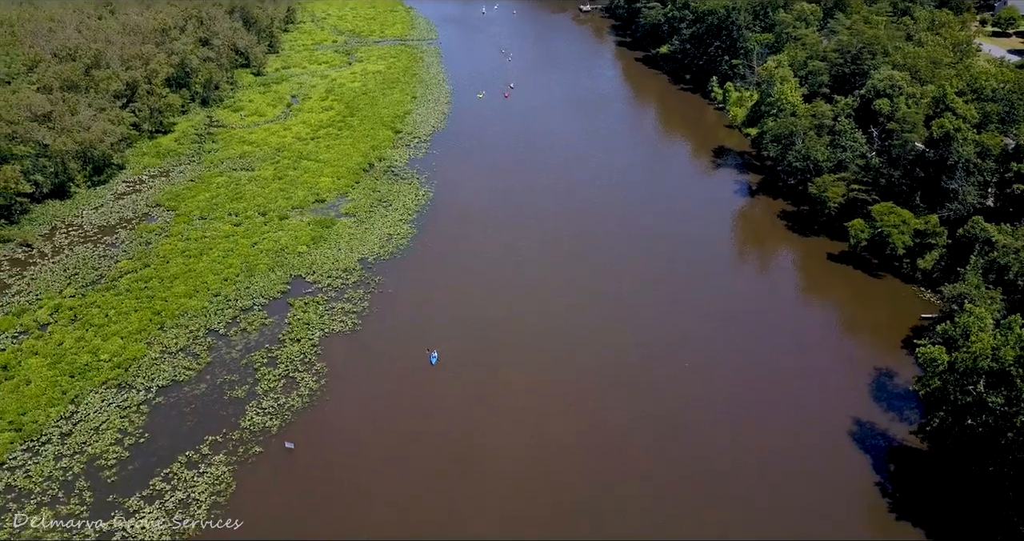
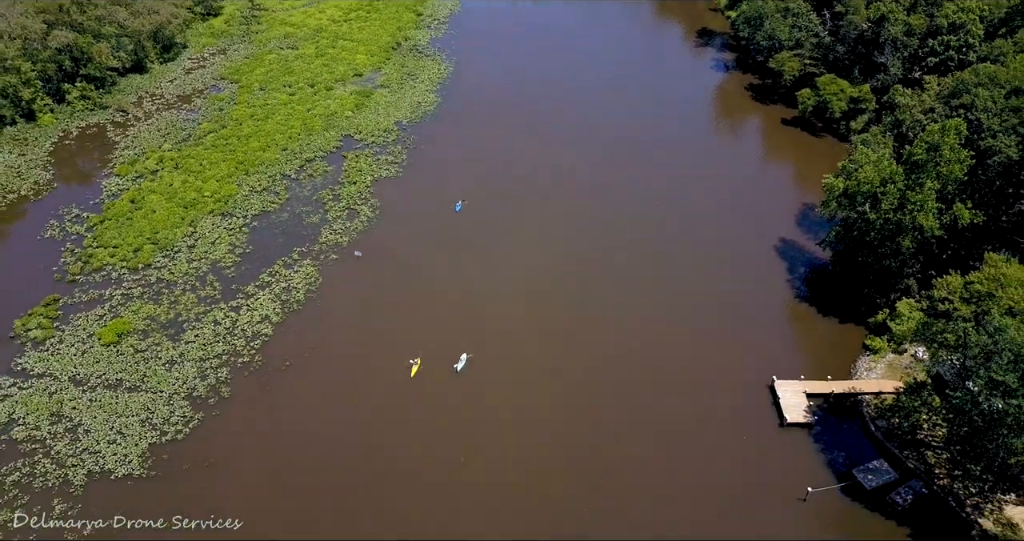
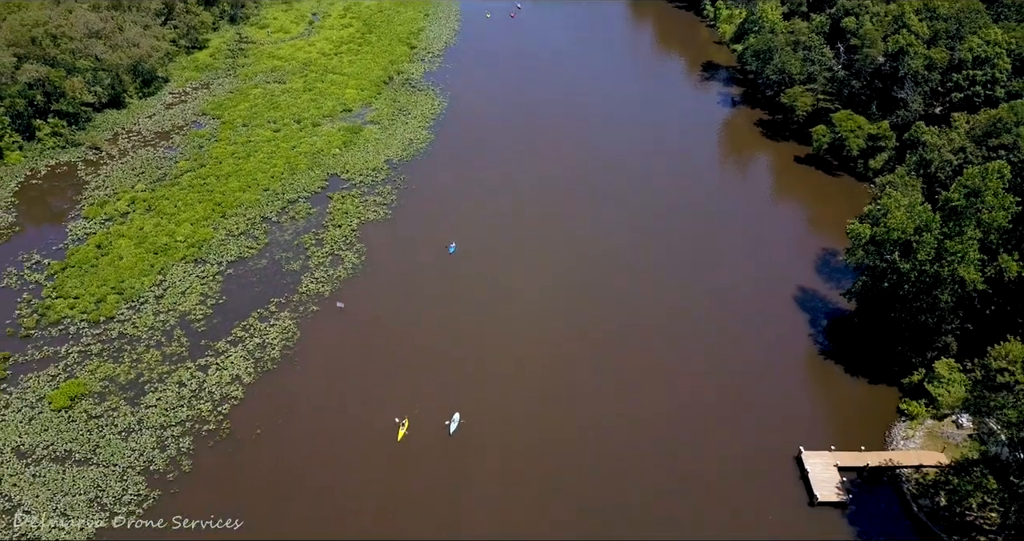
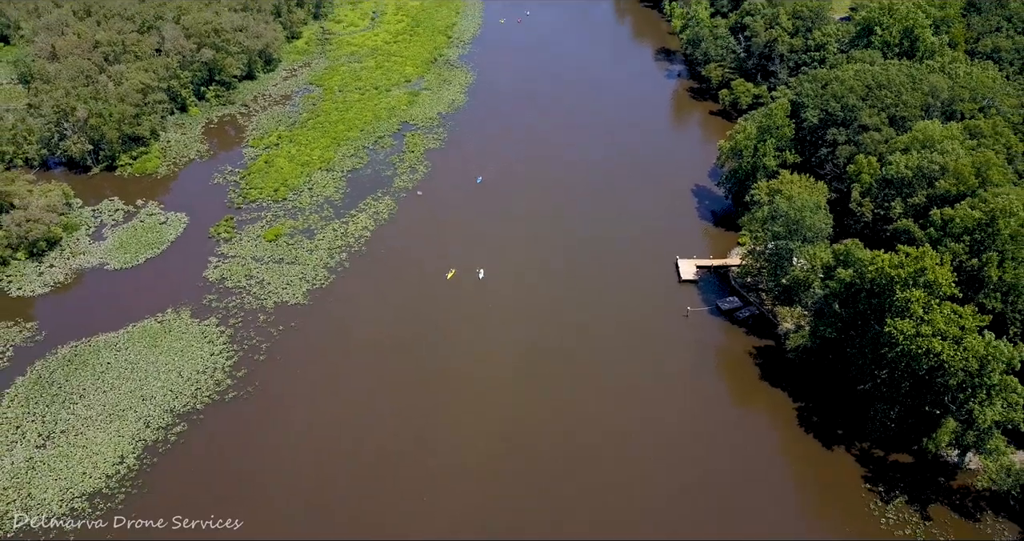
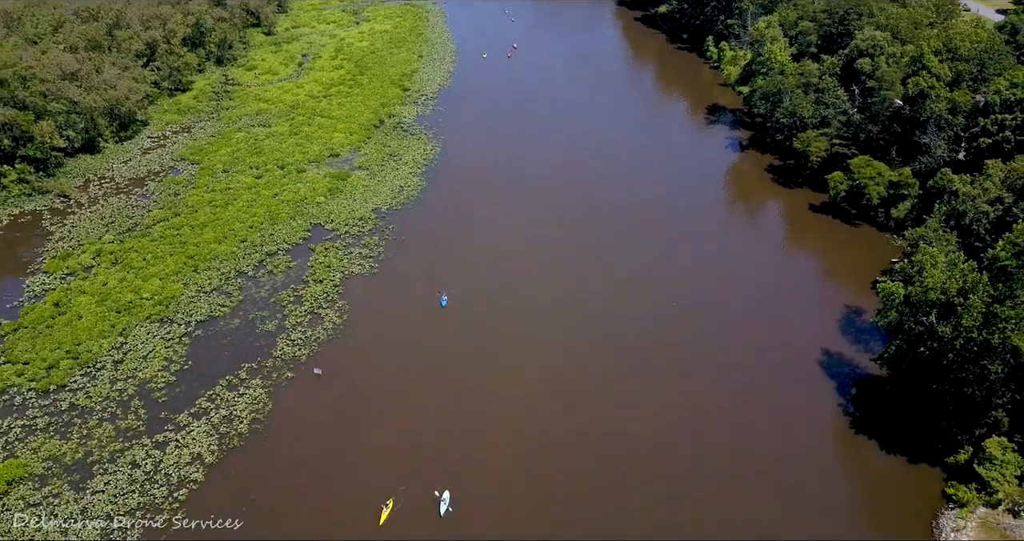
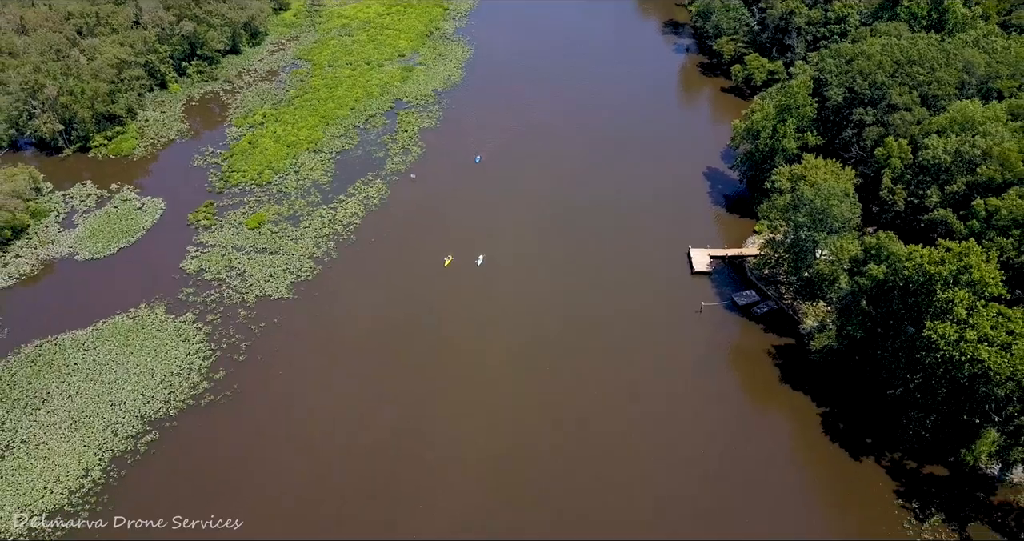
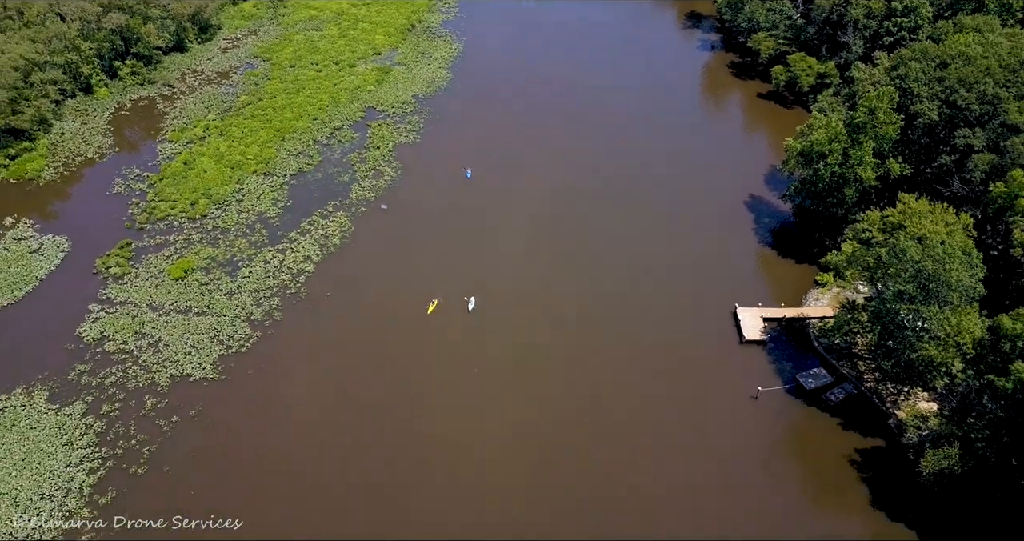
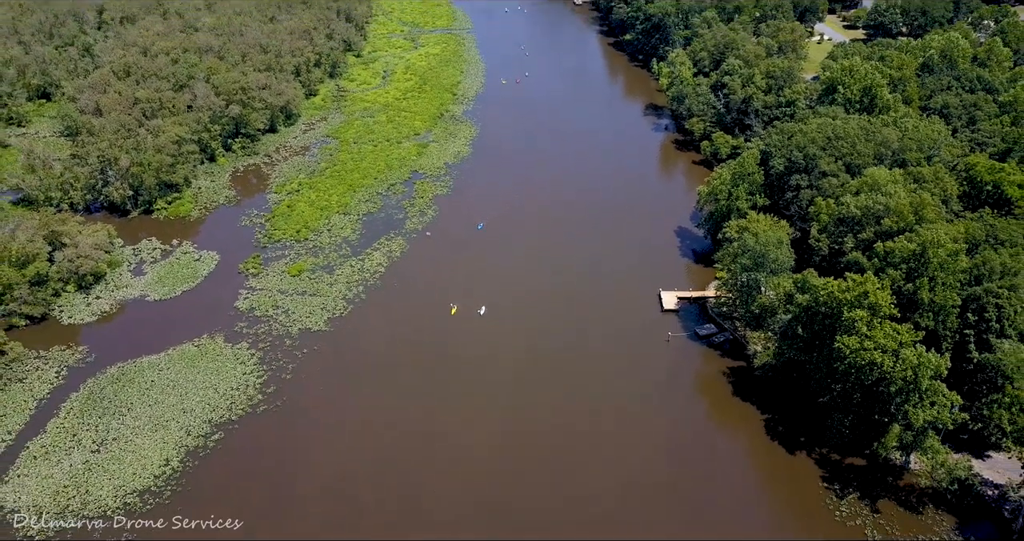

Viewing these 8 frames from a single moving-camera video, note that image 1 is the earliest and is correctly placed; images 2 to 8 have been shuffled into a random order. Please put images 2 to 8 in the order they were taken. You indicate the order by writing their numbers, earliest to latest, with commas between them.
5, 3, 2, 7, 6, 4, 8
